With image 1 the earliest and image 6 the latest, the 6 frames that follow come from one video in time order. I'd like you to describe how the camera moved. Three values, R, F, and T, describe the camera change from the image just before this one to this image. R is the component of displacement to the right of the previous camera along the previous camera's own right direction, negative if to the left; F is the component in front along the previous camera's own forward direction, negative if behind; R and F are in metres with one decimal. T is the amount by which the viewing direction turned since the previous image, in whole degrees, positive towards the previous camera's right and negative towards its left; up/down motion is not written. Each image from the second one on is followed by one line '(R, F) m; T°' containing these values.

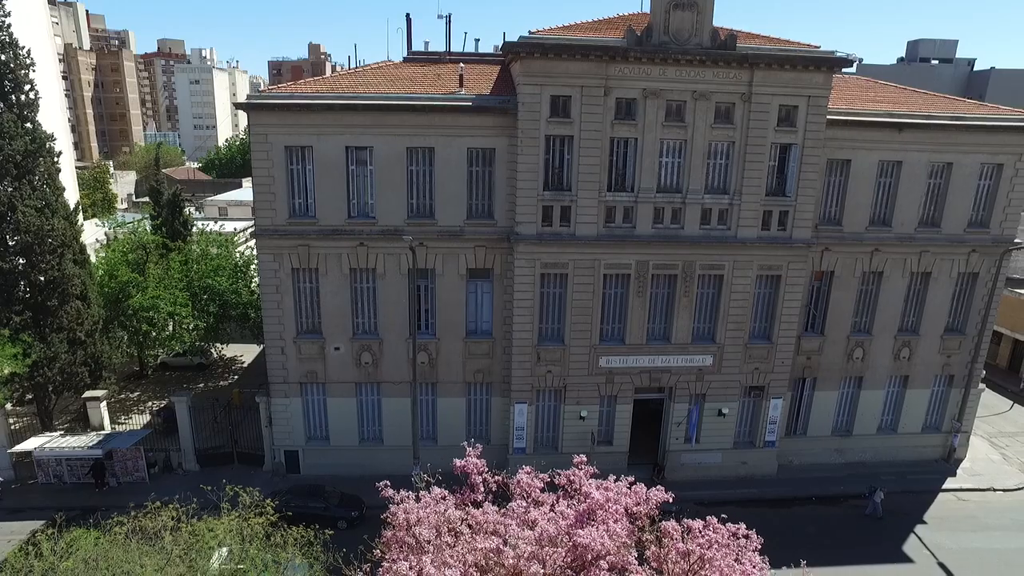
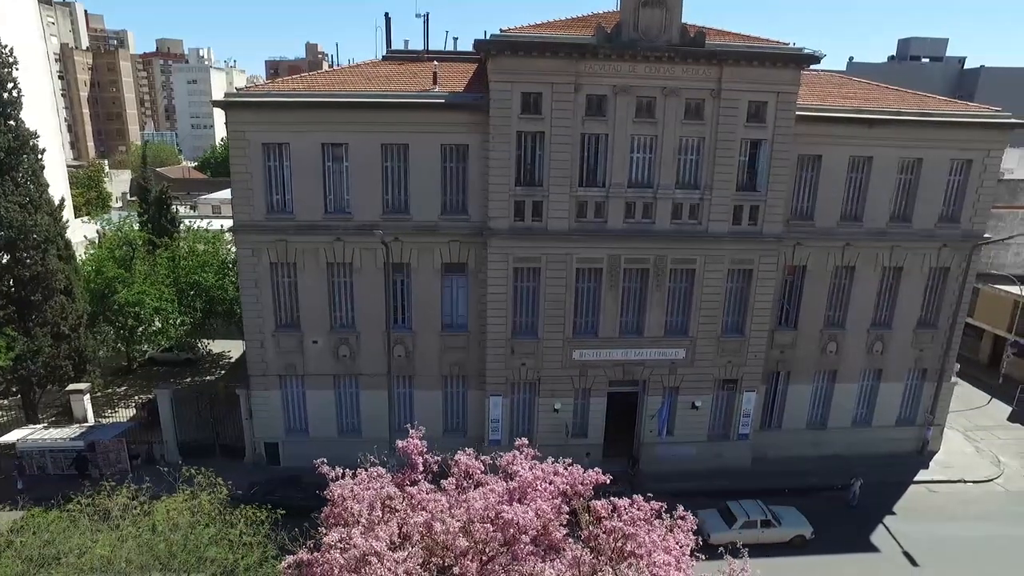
(+1.2, -0.4) m; 0°
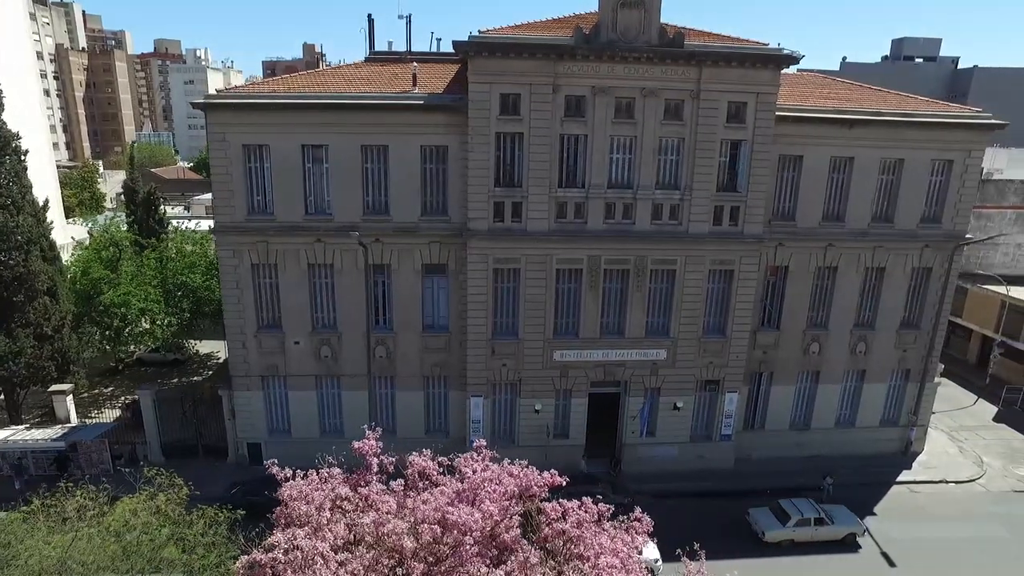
(+0.9, 0.0) m; 0°
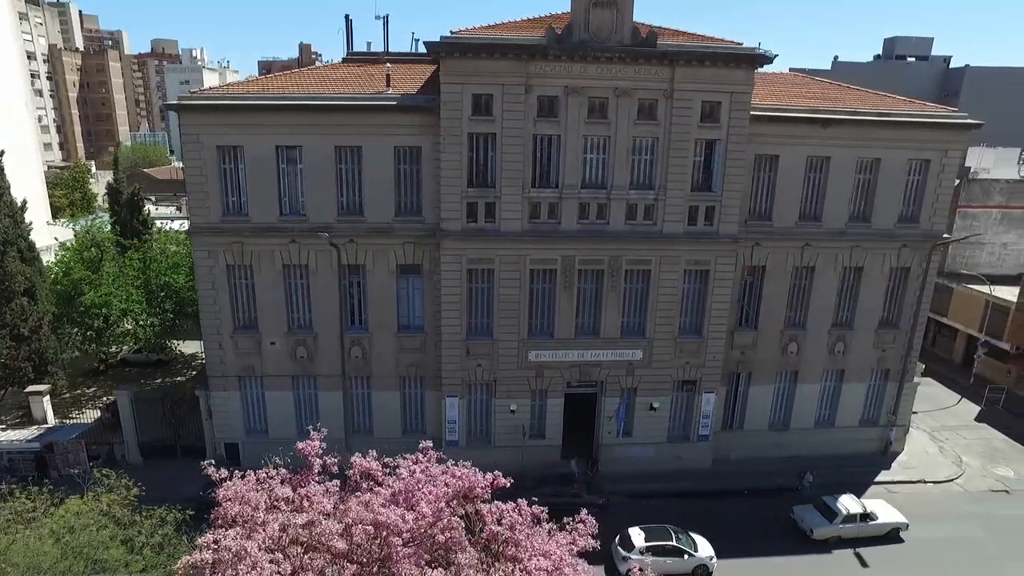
(+1.2, 0.0) m; 0°
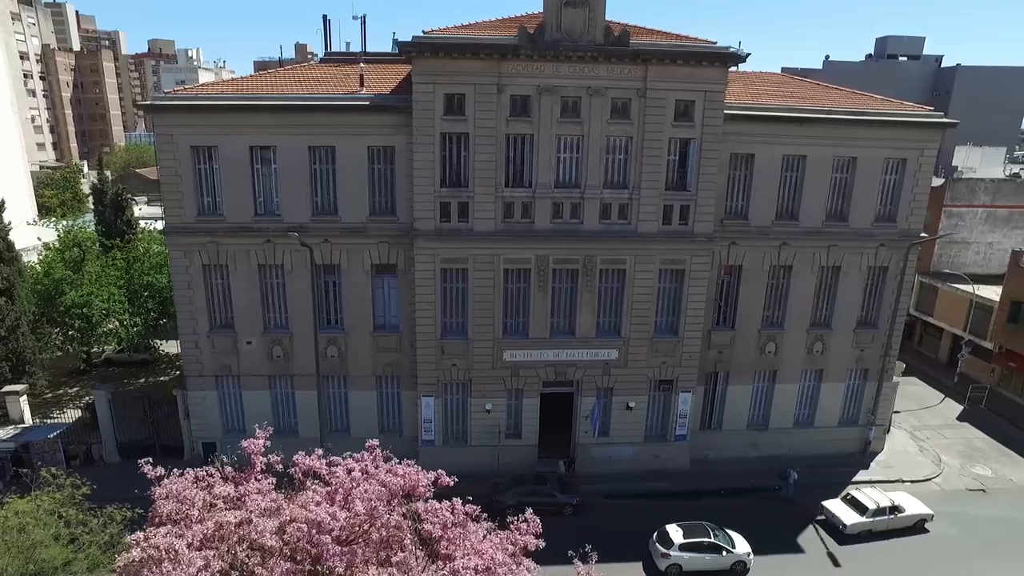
(+1.2, 0.0) m; 0°
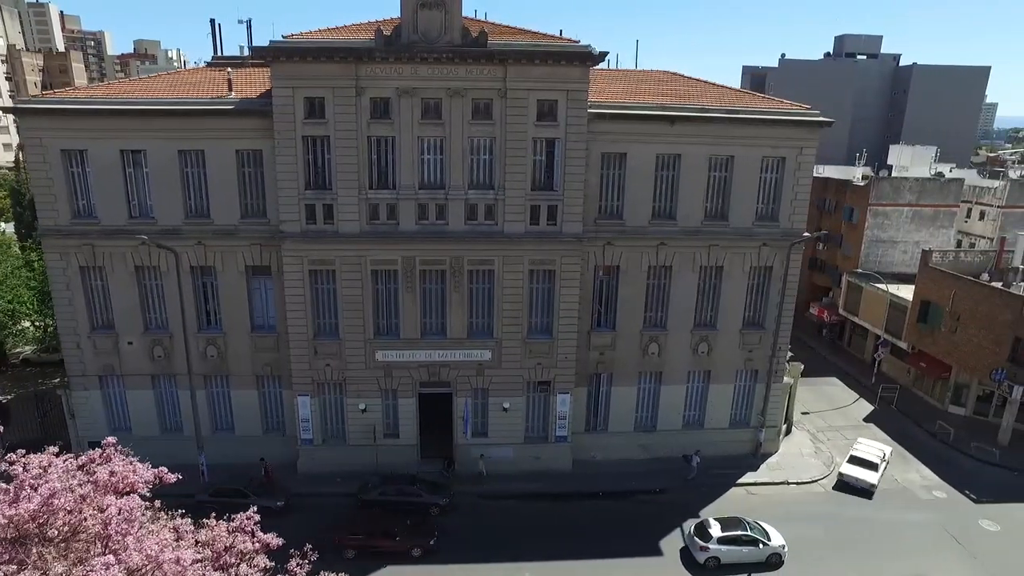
(+6.1, +0.1) m; -1°
